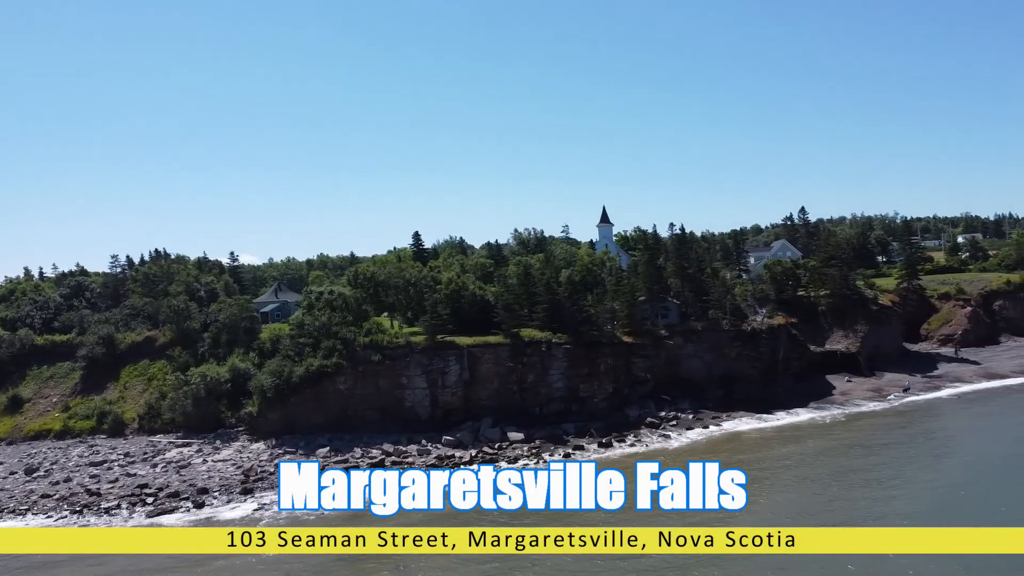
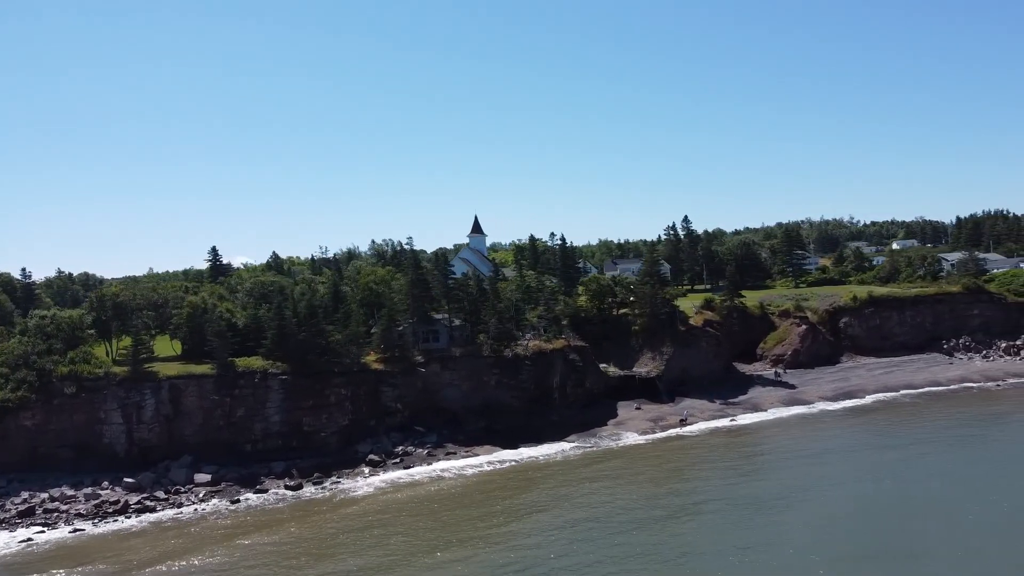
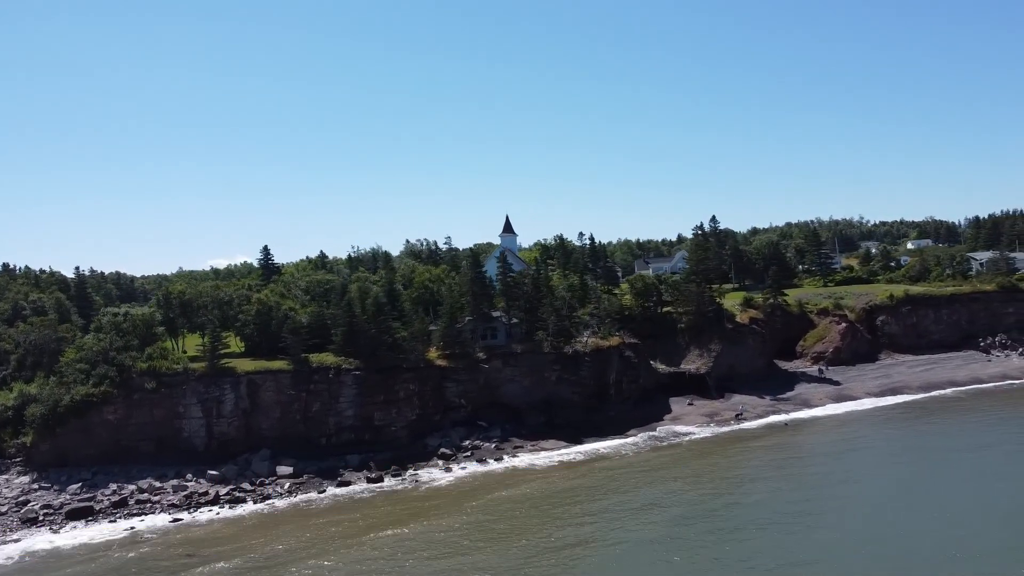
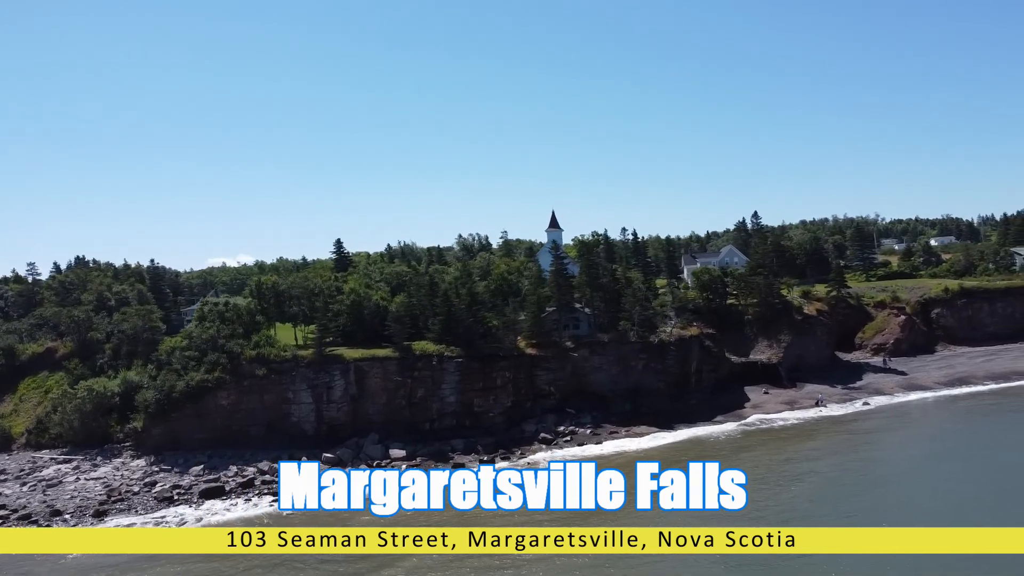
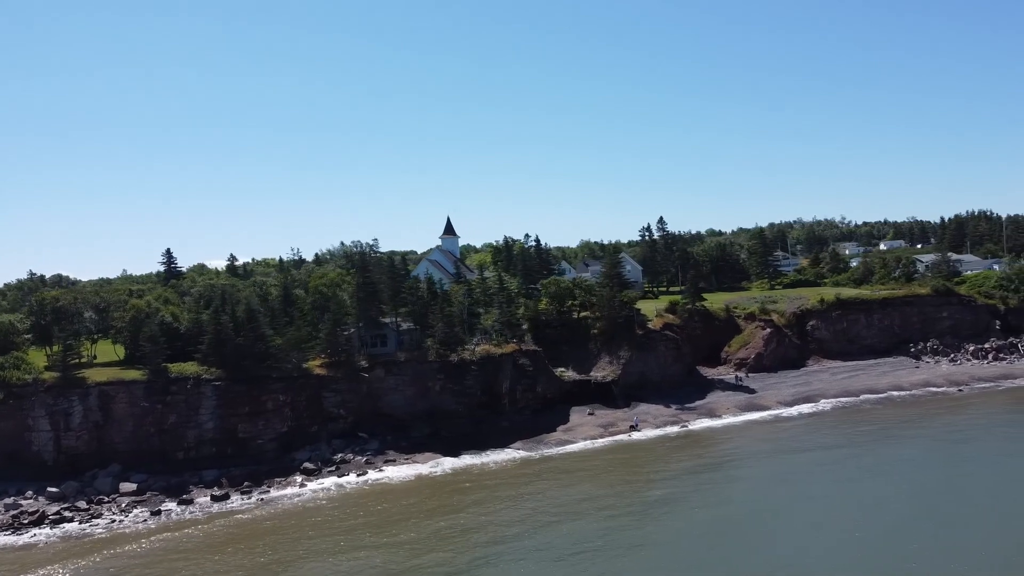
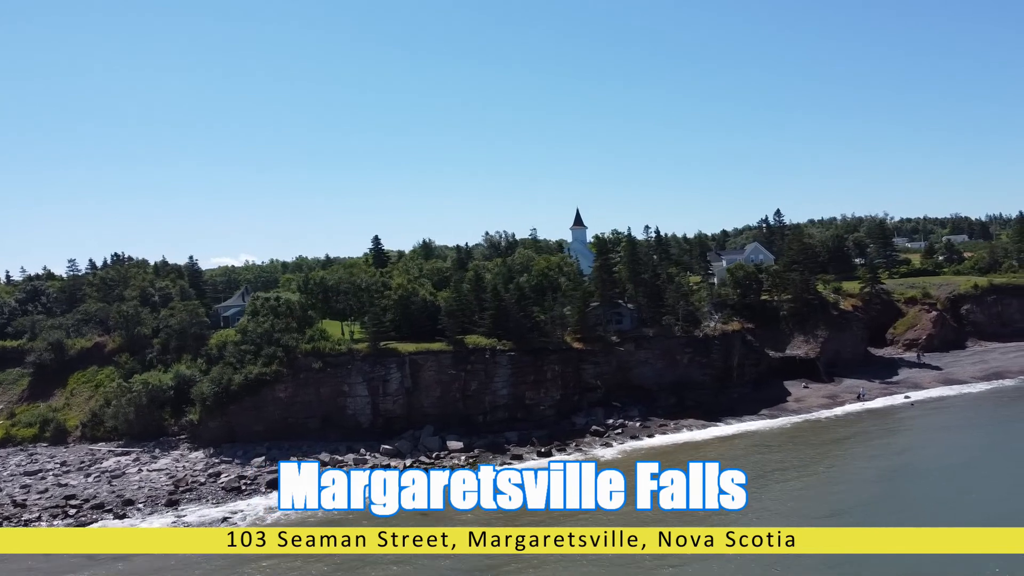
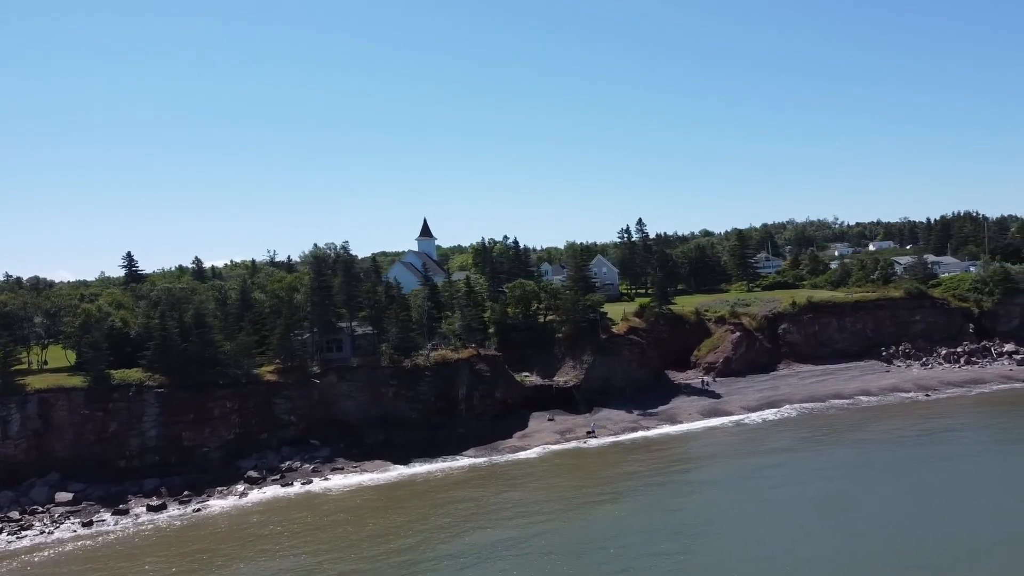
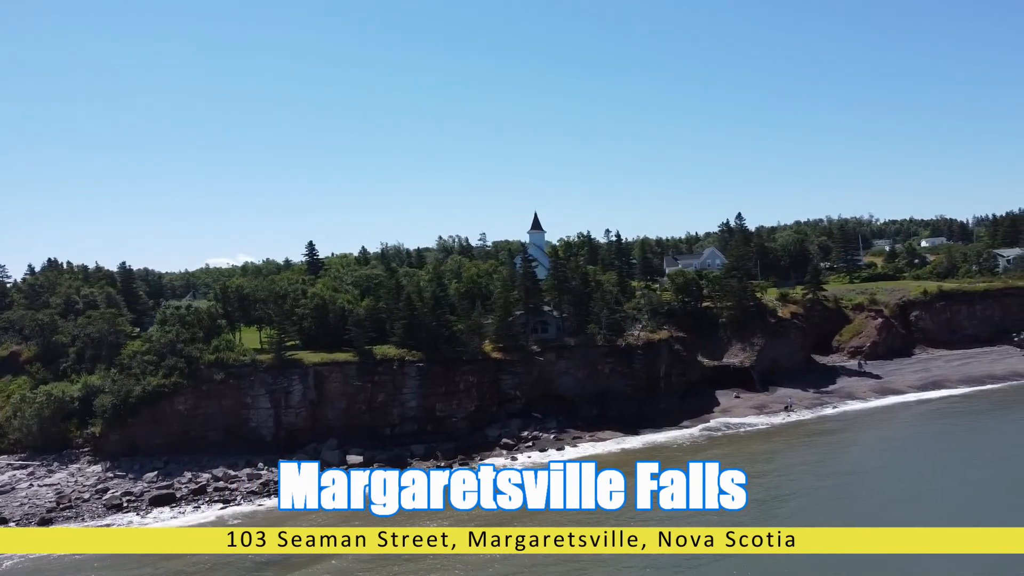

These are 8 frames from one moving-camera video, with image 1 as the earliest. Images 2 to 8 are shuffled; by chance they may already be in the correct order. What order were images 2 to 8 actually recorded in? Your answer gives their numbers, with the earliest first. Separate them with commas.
6, 4, 8, 3, 2, 5, 7
